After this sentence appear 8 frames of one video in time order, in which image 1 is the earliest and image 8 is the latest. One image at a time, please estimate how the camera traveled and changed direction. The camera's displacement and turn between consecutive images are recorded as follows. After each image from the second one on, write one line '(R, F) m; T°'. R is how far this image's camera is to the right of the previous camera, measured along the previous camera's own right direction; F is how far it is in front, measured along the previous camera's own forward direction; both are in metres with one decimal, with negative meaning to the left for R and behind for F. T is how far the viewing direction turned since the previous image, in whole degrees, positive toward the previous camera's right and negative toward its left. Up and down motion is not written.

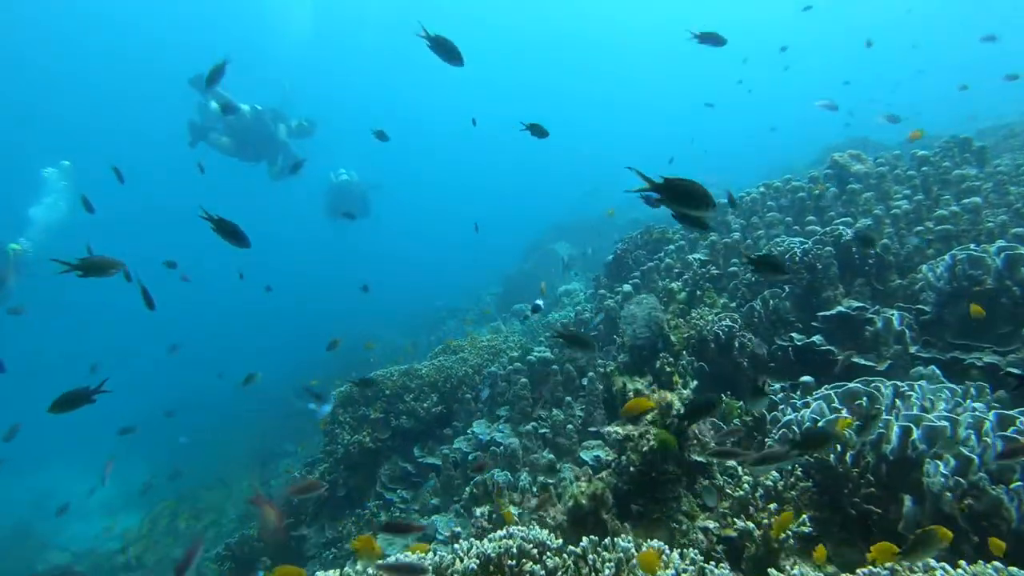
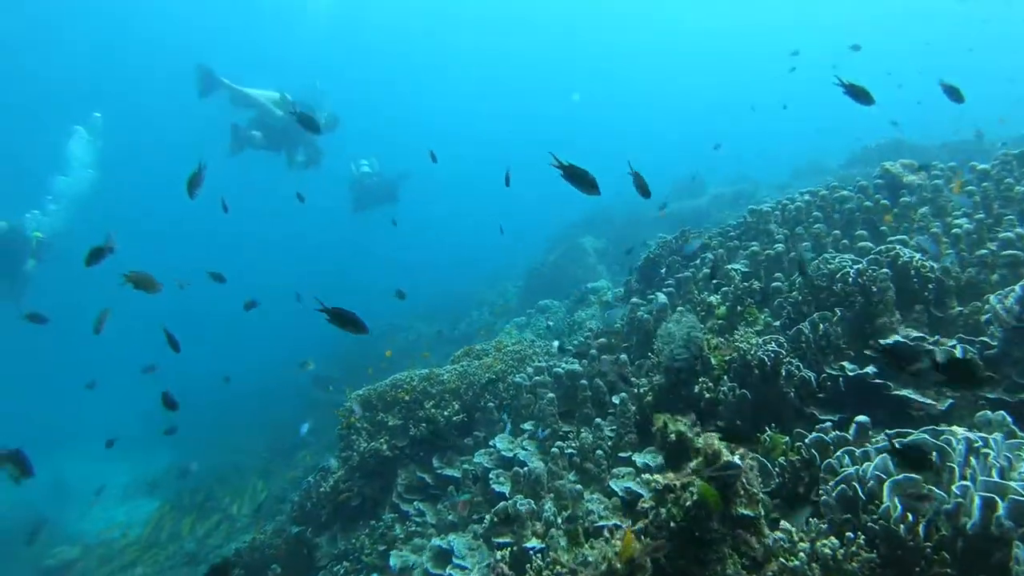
(0.0, +0.3) m; -2°
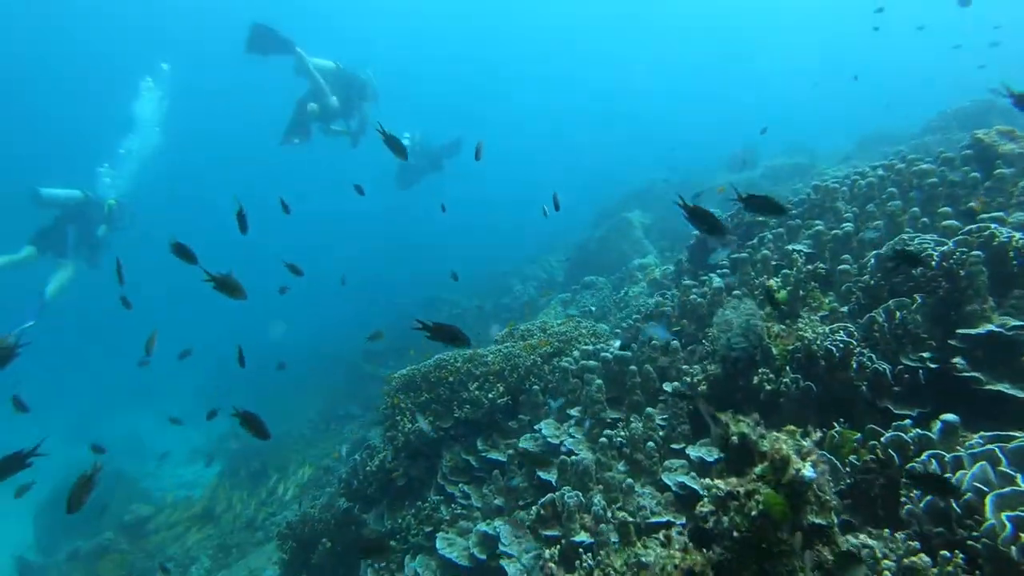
(0.0, +0.2) m; -3°
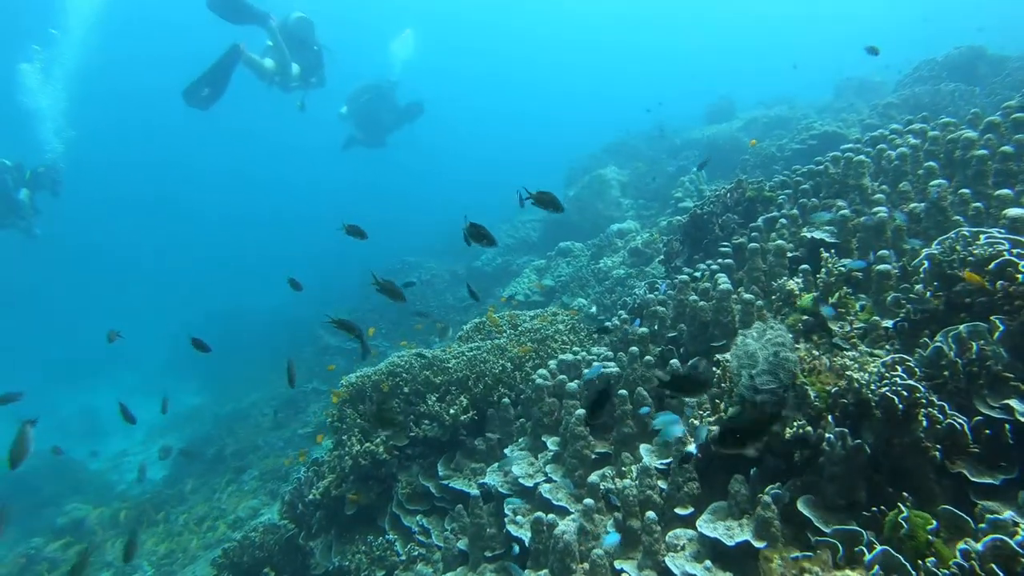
(+0.1, +1.1) m; +2°
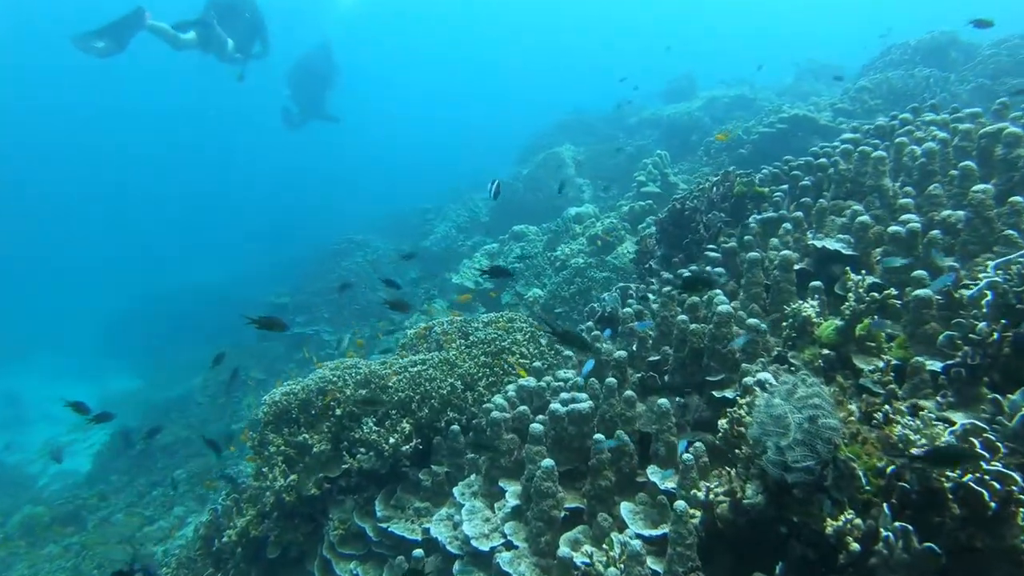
(0.0, +0.9) m; +4°
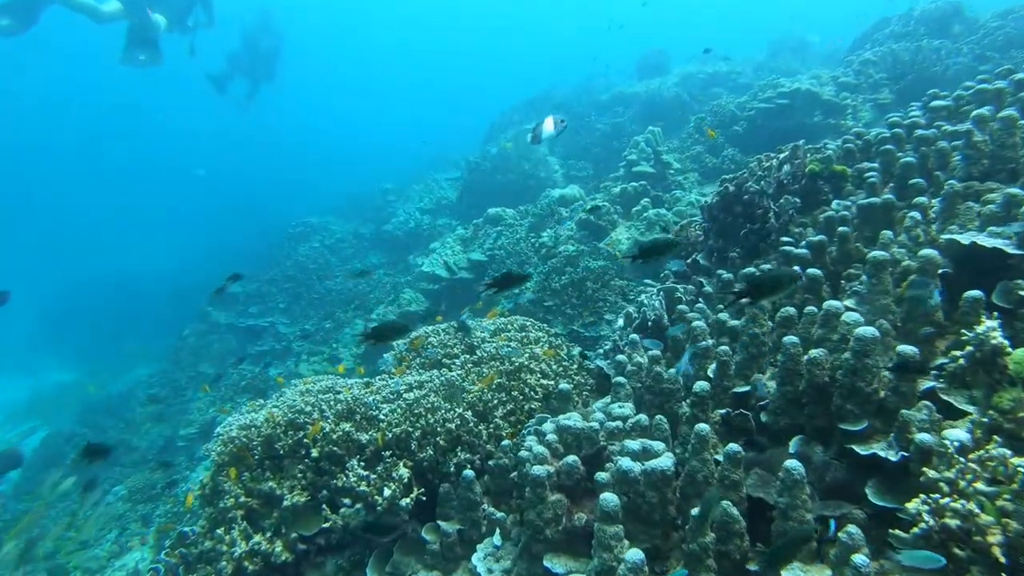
(-0.4, +1.1) m; +4°
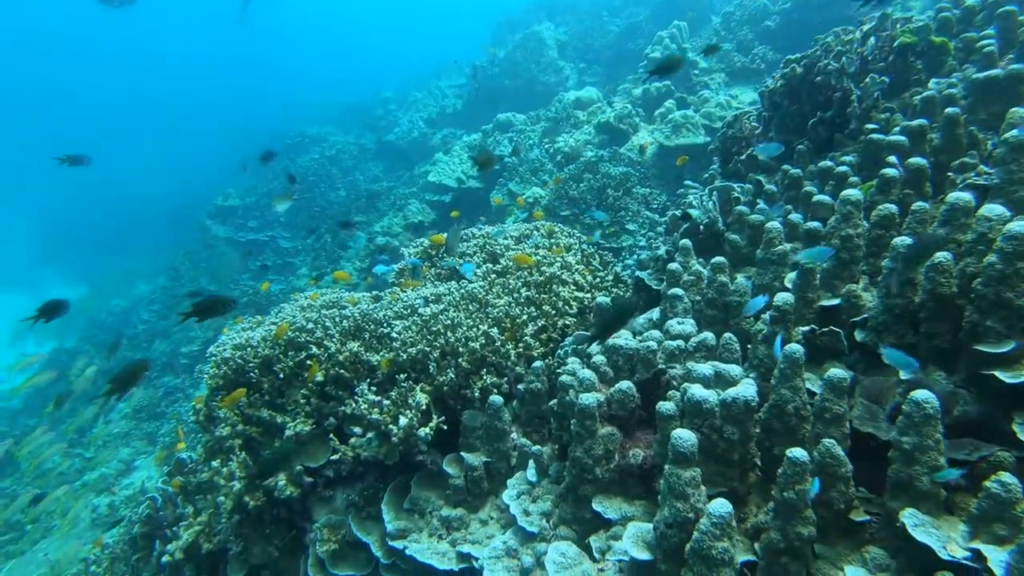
(-0.1, +0.6) m; 0°
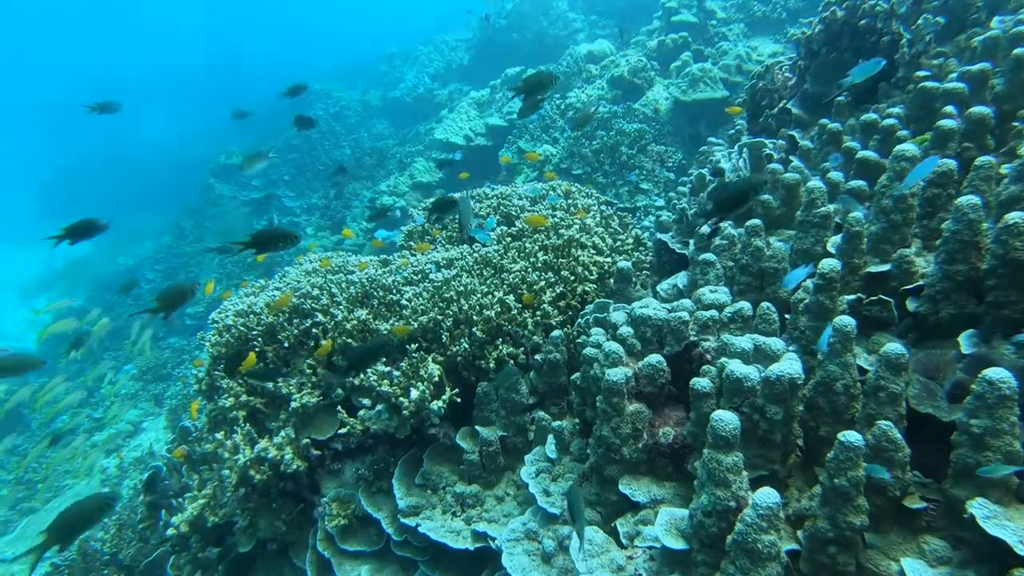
(0.0, +0.2) m; 0°
